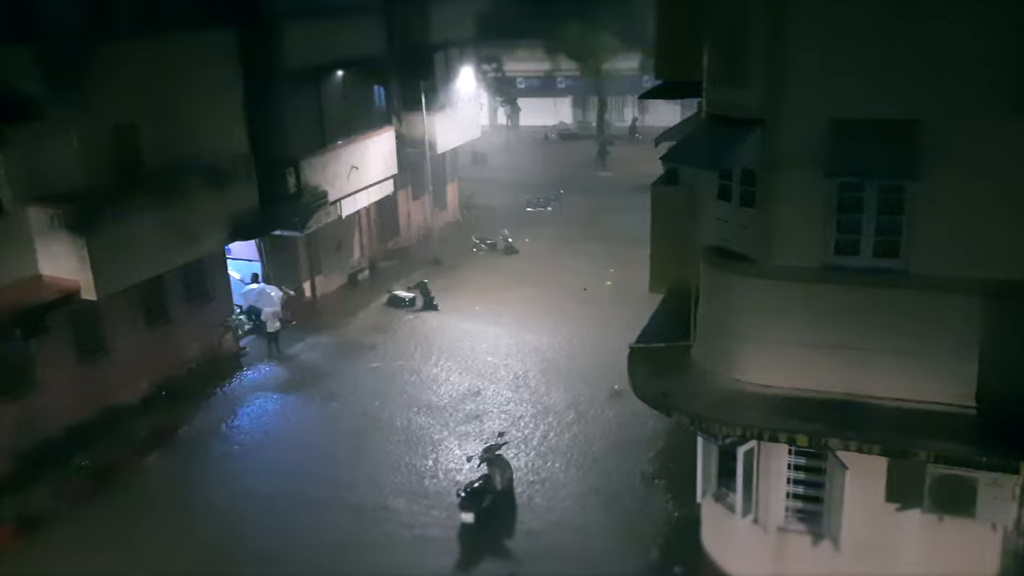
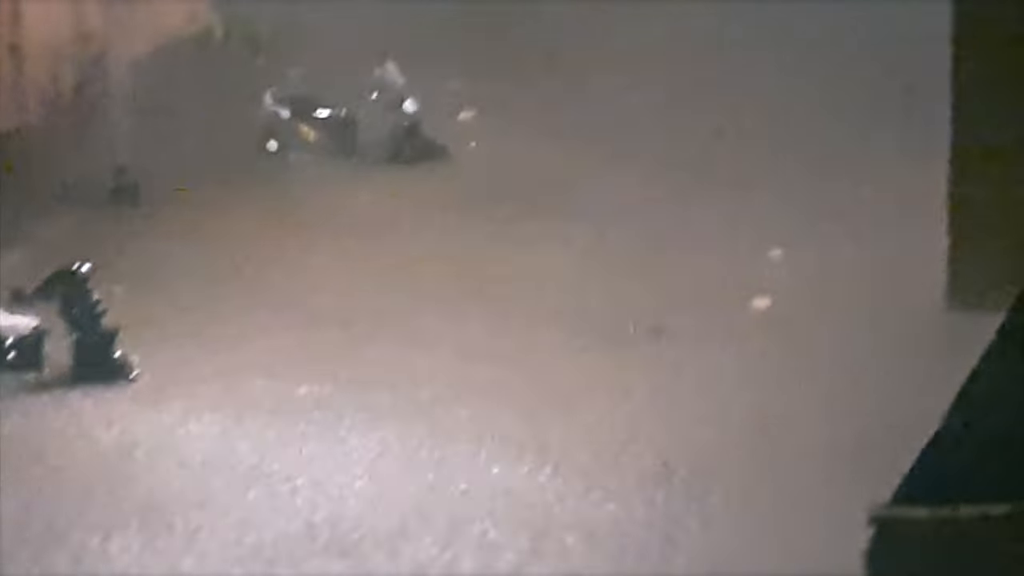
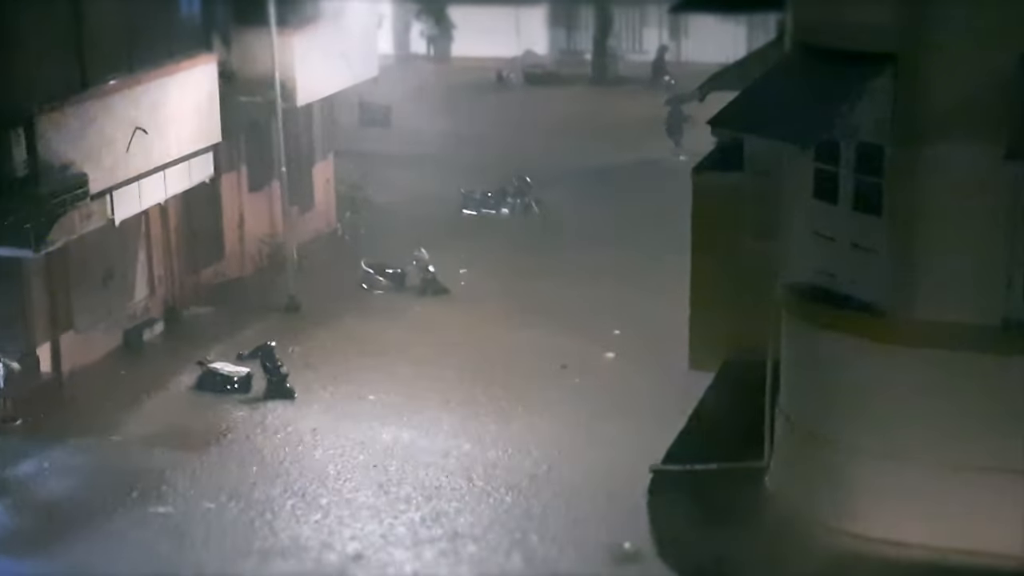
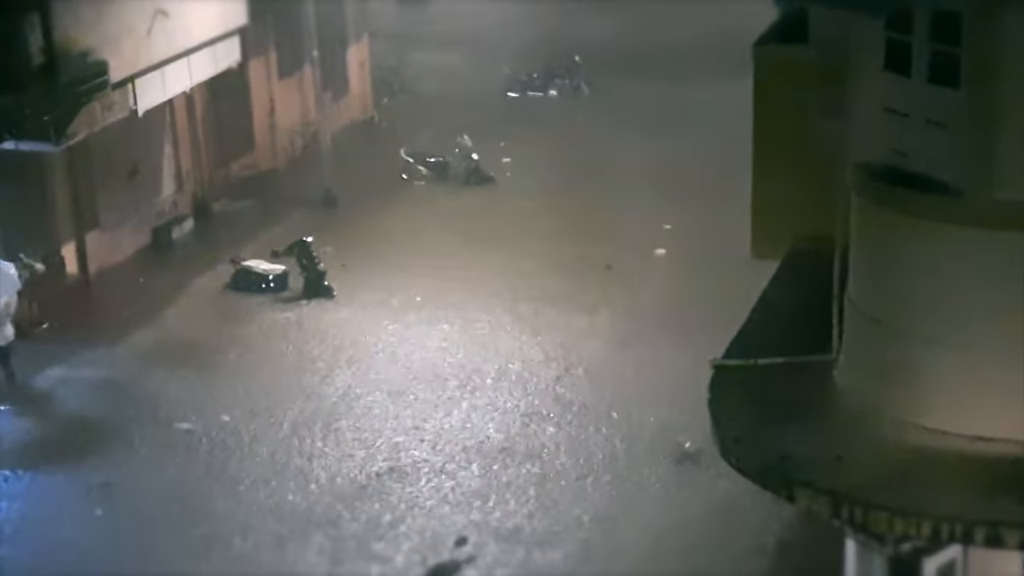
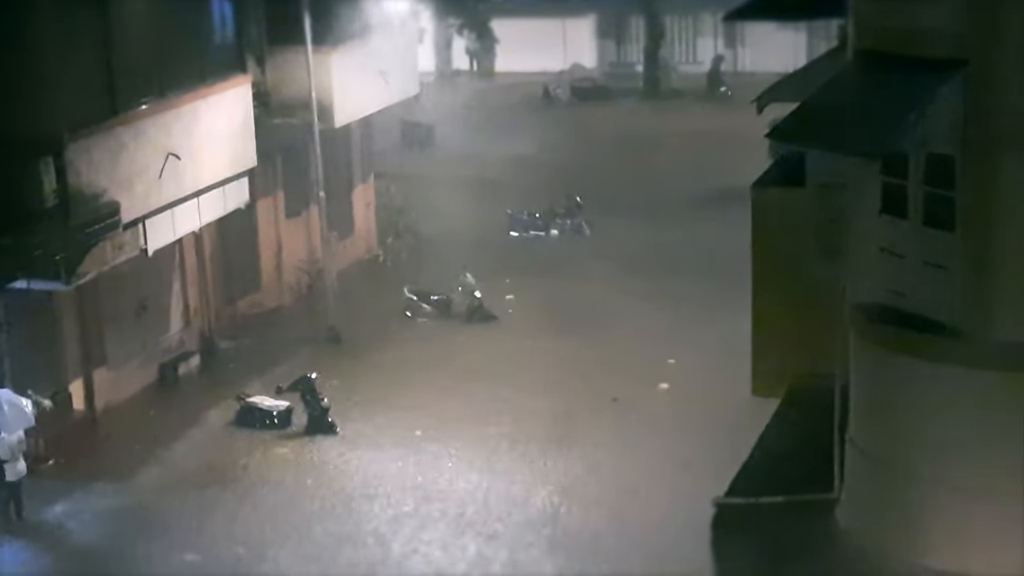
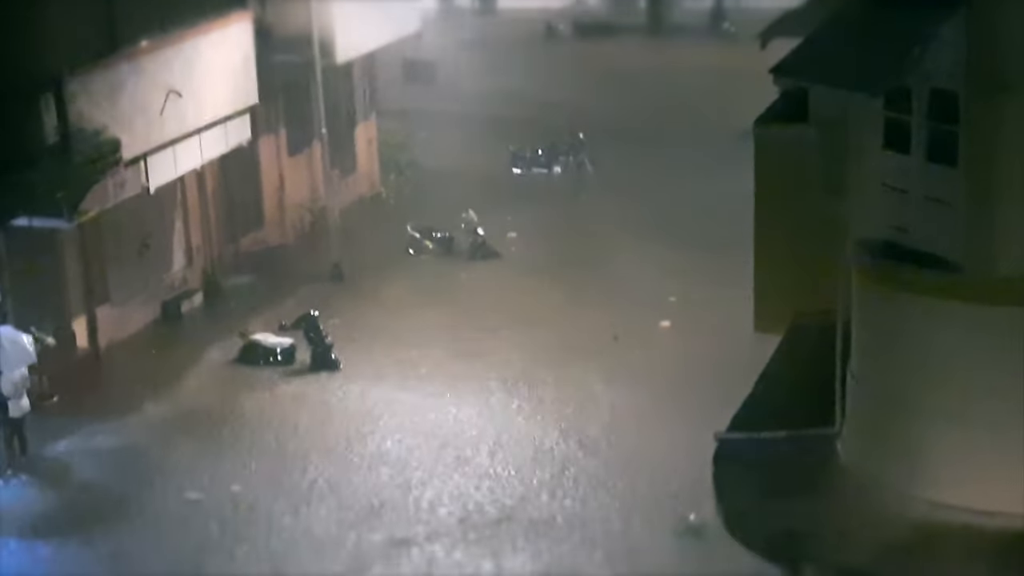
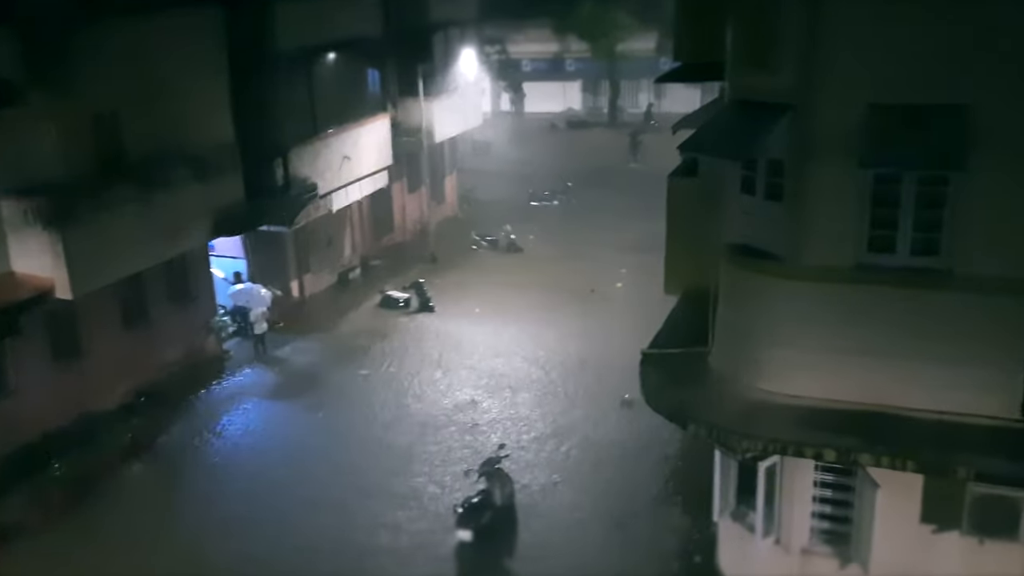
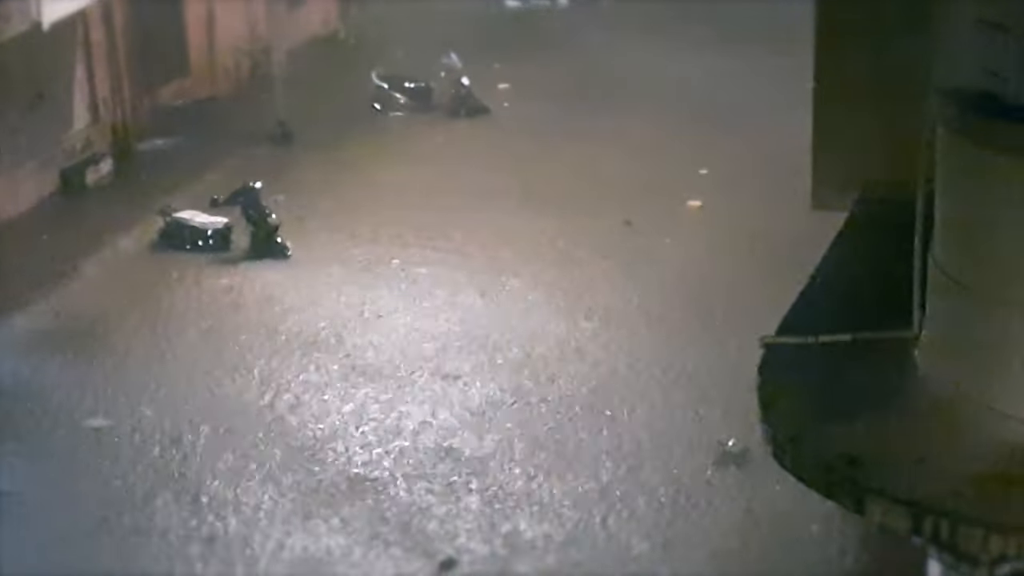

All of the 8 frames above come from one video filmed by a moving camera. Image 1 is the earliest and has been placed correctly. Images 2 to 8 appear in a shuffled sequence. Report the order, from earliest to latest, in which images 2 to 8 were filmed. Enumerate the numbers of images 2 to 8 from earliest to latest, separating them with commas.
7, 3, 5, 6, 4, 8, 2
